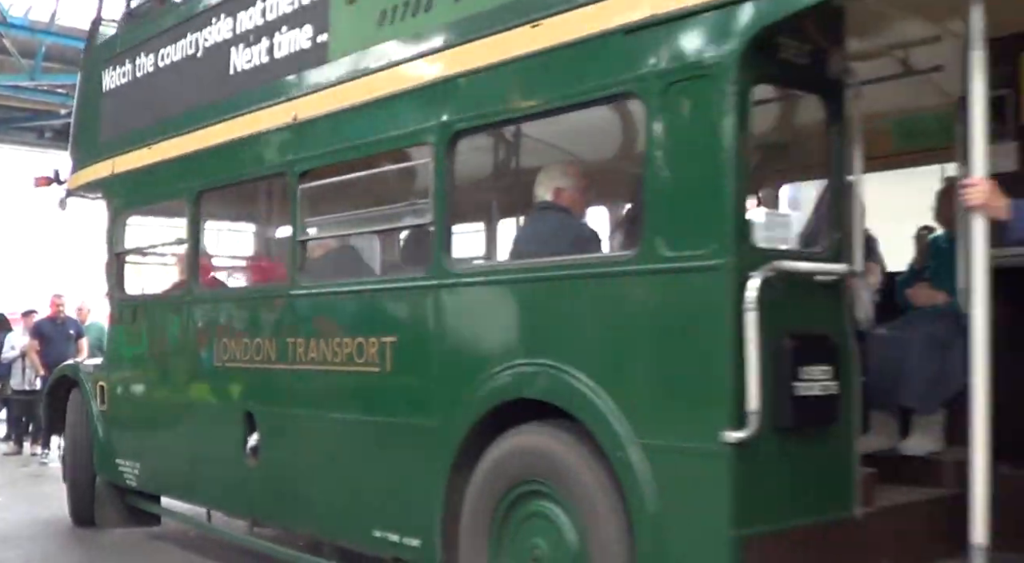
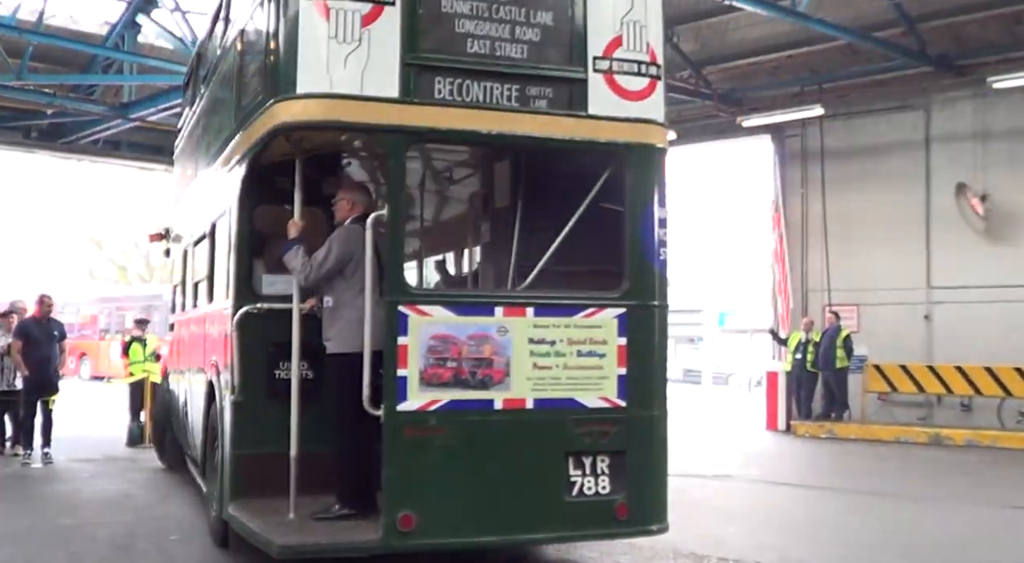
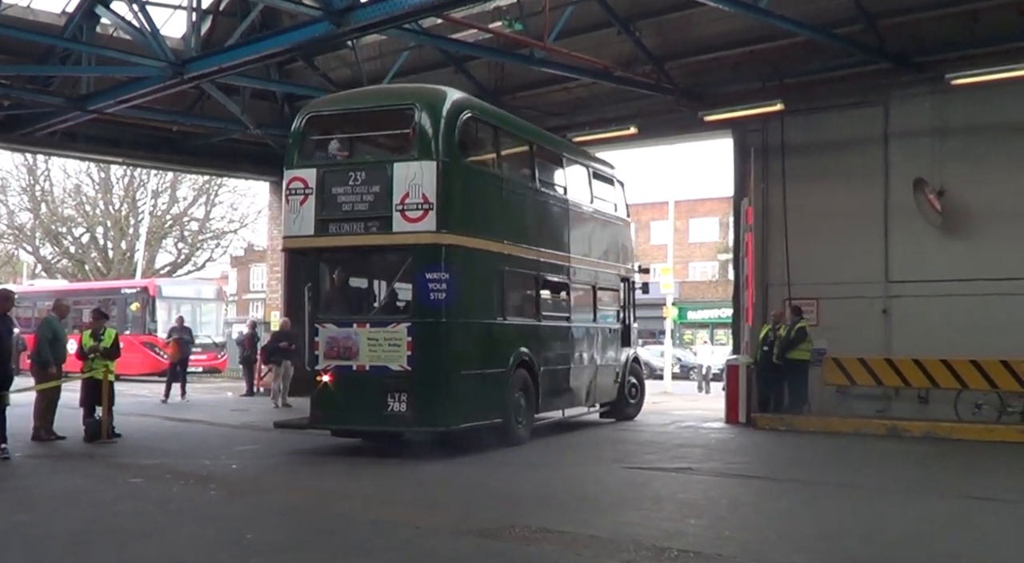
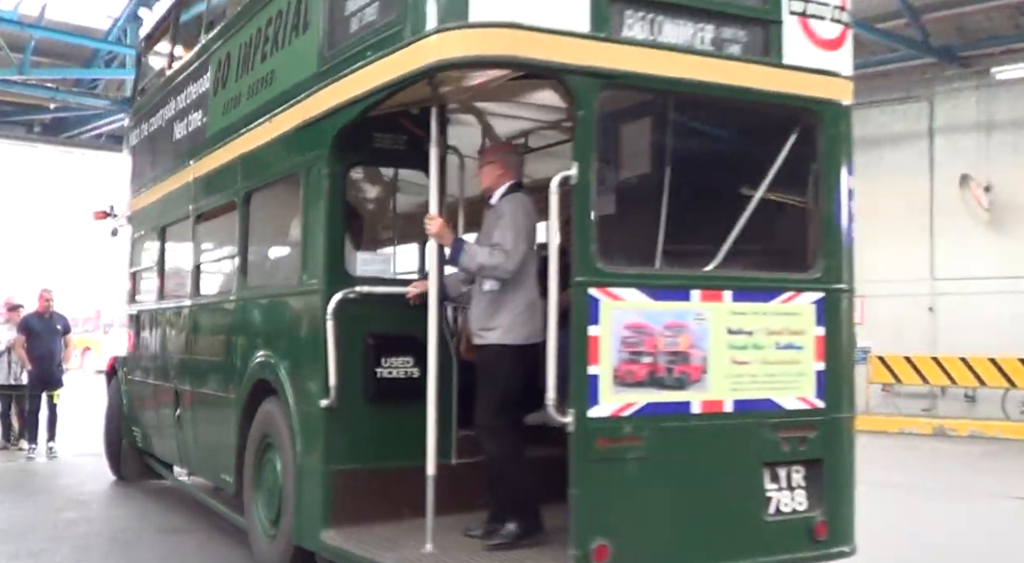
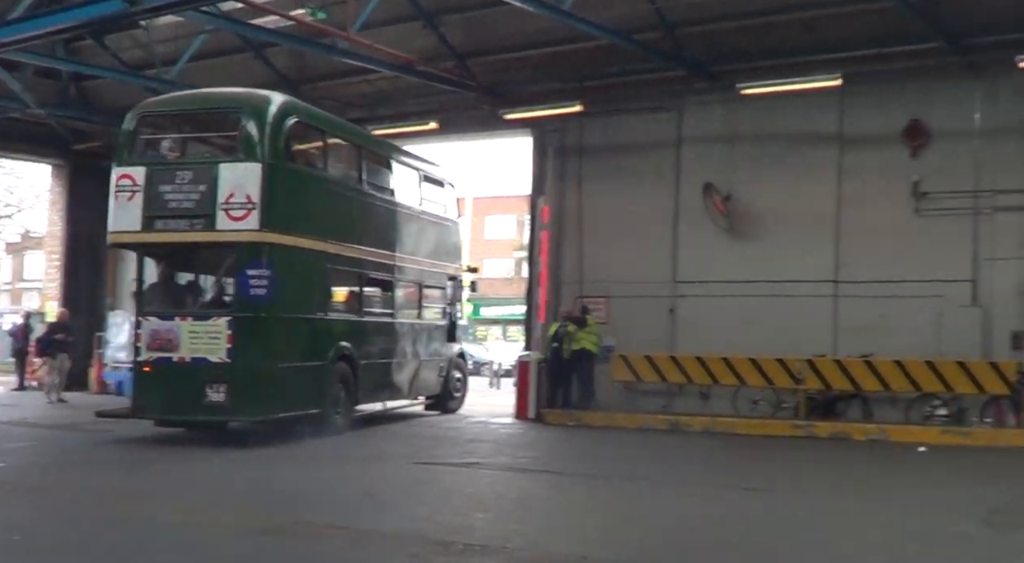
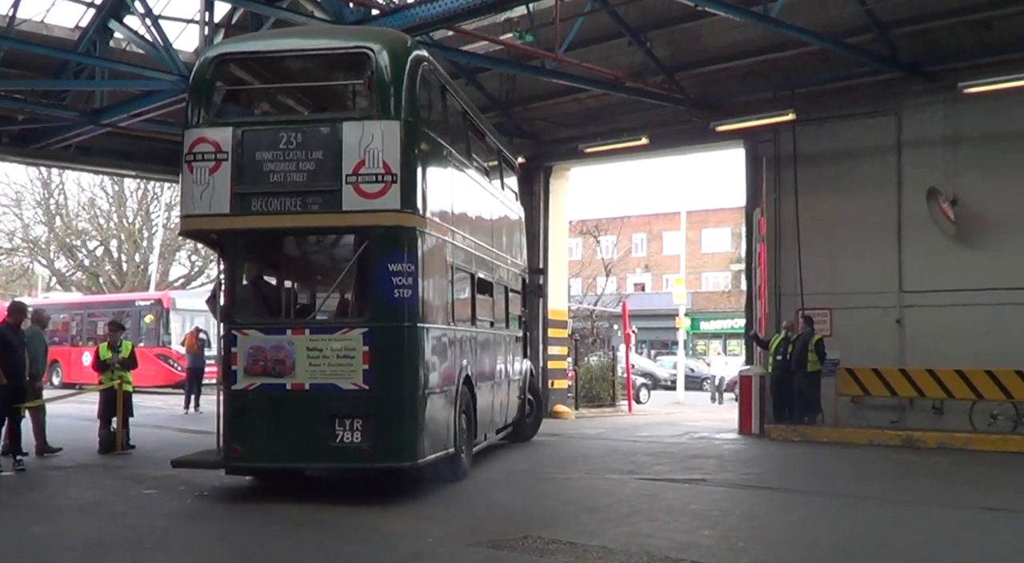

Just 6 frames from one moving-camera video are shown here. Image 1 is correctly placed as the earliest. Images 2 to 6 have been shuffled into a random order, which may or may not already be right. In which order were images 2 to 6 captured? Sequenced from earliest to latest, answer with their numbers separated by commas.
4, 2, 6, 3, 5
